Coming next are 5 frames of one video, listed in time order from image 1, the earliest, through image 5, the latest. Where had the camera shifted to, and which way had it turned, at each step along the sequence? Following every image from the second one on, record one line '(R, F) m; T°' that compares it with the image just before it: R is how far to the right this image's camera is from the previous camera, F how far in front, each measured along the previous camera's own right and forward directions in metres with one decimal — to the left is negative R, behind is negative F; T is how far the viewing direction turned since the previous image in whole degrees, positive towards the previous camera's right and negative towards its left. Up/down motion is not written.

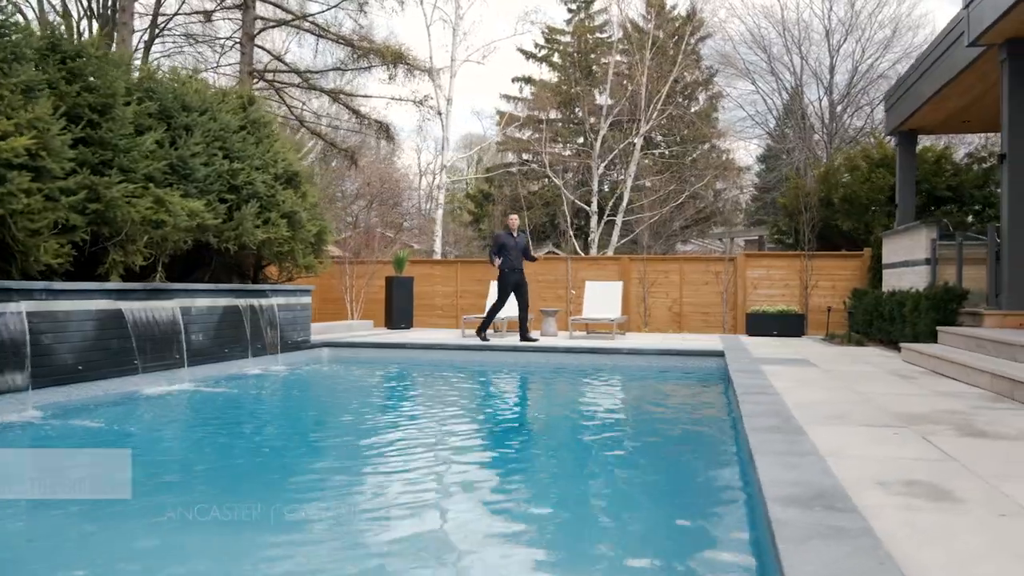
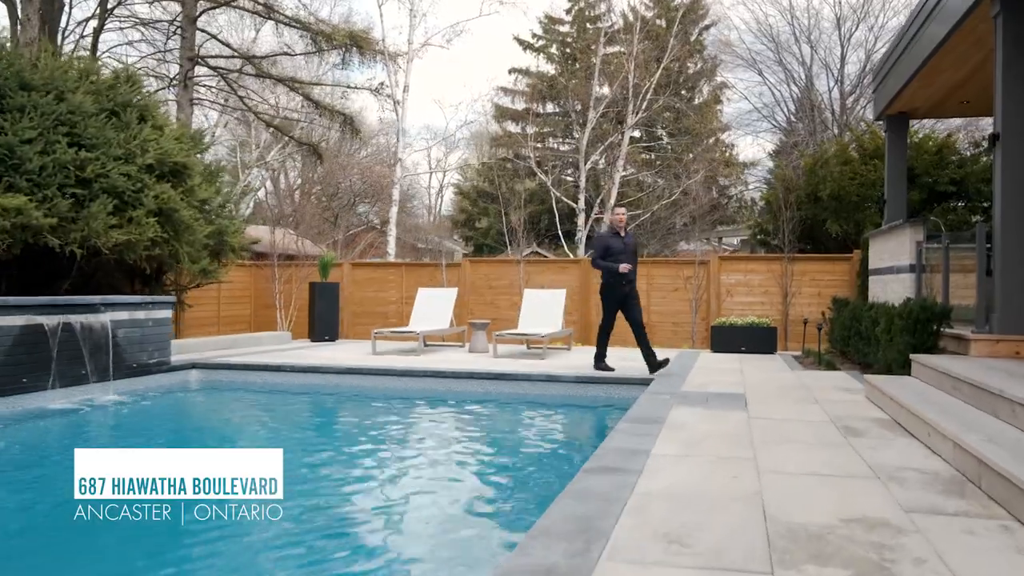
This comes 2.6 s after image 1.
(+1.4, +1.7) m; -1°
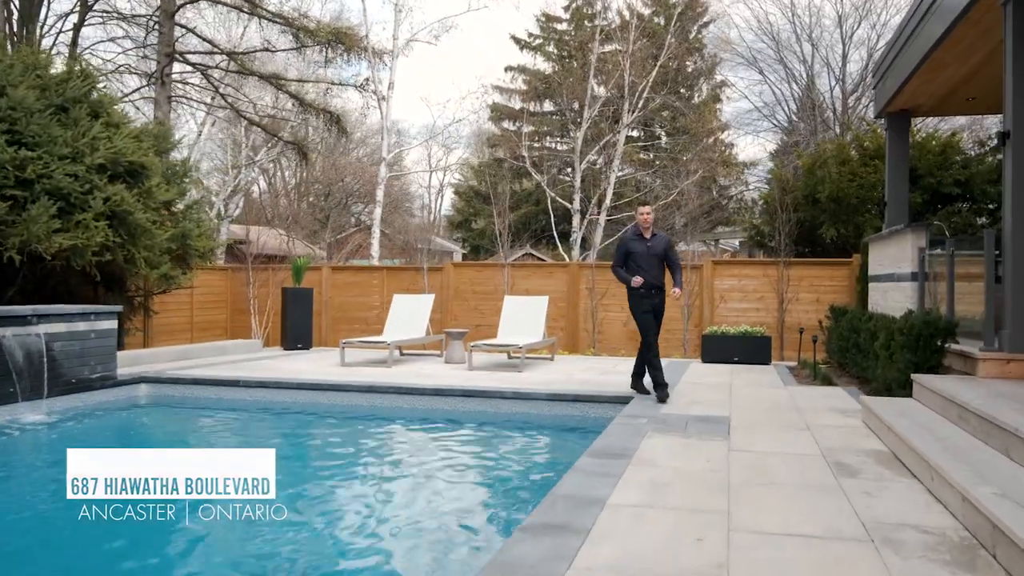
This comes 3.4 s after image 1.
(+0.3, +0.6) m; 0°
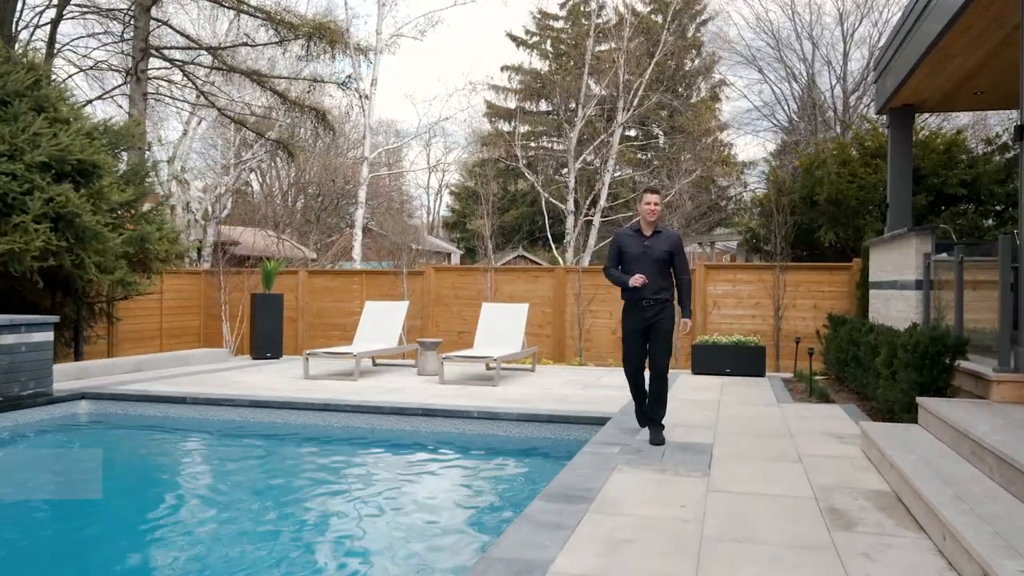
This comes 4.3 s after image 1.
(+0.3, +0.7) m; 0°
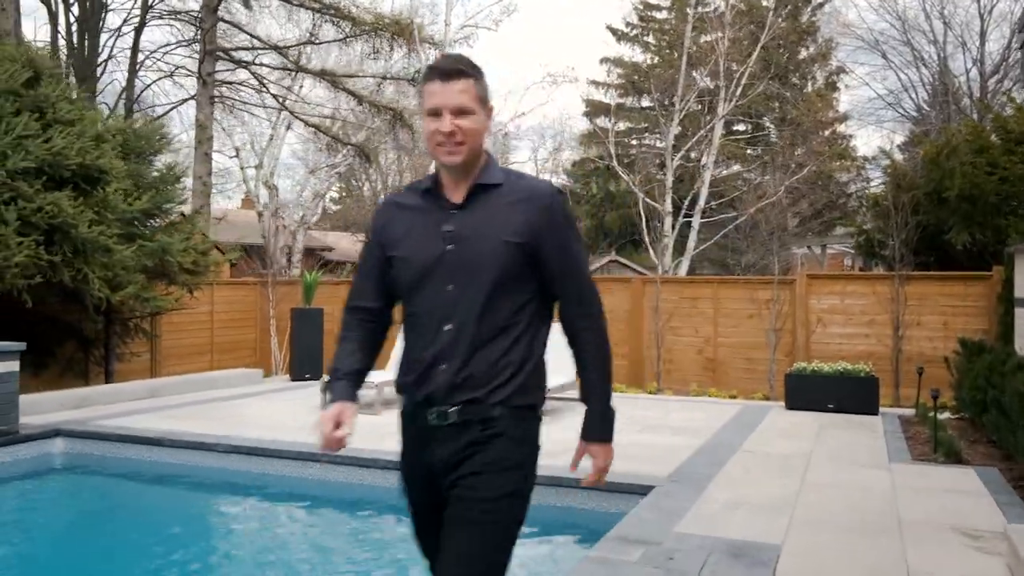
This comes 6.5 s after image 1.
(+0.6, +1.5) m; -8°
